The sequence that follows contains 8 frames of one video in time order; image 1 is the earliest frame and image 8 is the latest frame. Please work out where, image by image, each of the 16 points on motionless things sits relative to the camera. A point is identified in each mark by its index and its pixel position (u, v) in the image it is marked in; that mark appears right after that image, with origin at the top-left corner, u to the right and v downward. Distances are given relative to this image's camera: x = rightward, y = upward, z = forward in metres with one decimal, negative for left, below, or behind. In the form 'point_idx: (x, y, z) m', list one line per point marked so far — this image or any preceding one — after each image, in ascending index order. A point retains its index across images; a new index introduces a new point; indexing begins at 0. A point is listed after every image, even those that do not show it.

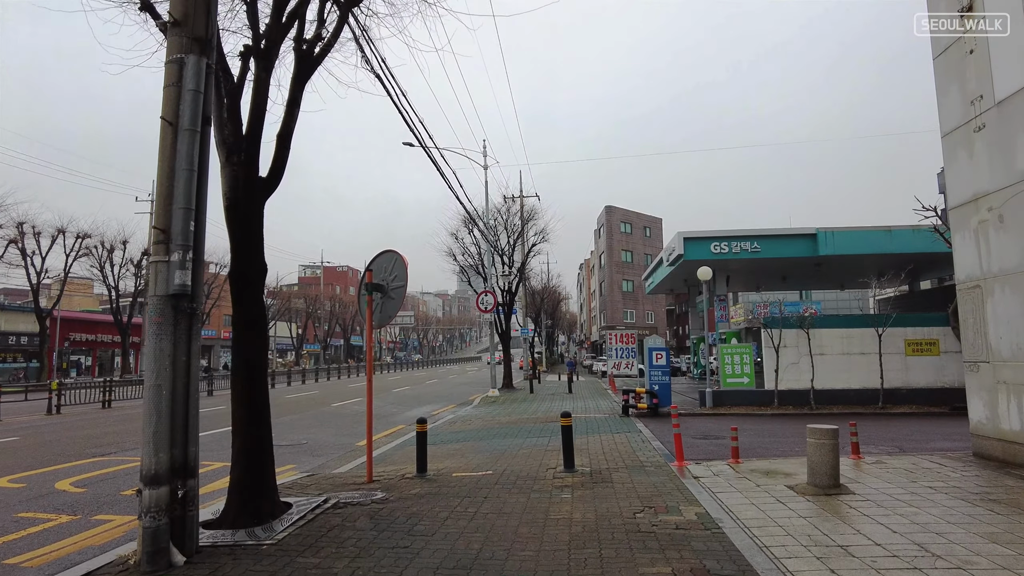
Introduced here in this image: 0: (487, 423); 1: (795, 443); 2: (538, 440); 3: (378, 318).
0: (-0.6, -3.3, +15.5) m
1: (+4.4, -2.4, +10.1) m
2: (+0.5, -2.8, +11.8) m
3: (-1.8, -0.4, +8.5) m
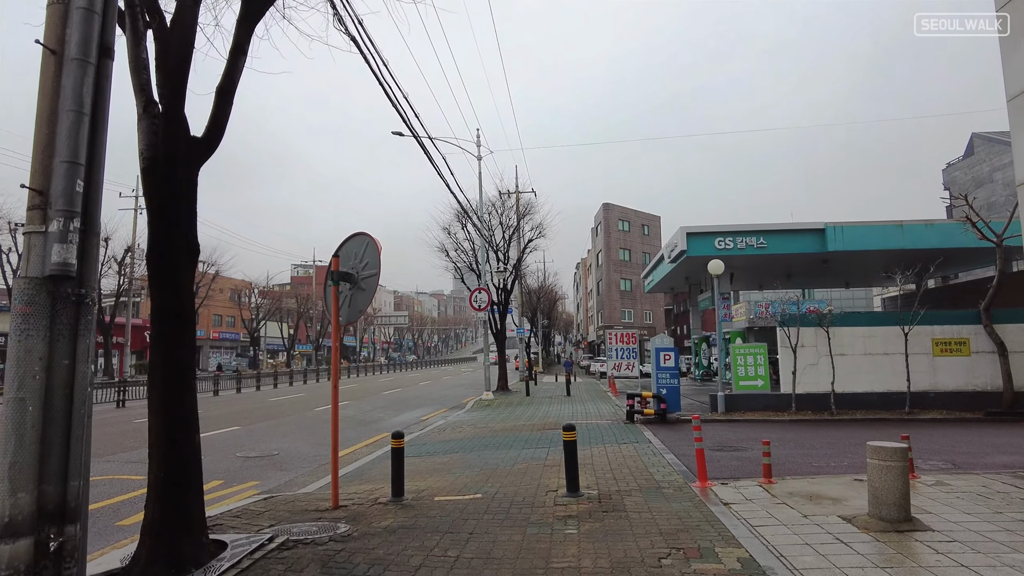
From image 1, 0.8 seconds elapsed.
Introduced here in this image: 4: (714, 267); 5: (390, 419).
0: (-0.7, -3.1, +14.2) m
1: (+4.3, -2.3, +8.8) m
2: (+0.4, -2.7, +10.5) m
3: (-1.9, -0.3, +7.2) m
4: (+4.7, +0.5, +15.1) m
5: (-3.5, -3.8, +18.7) m
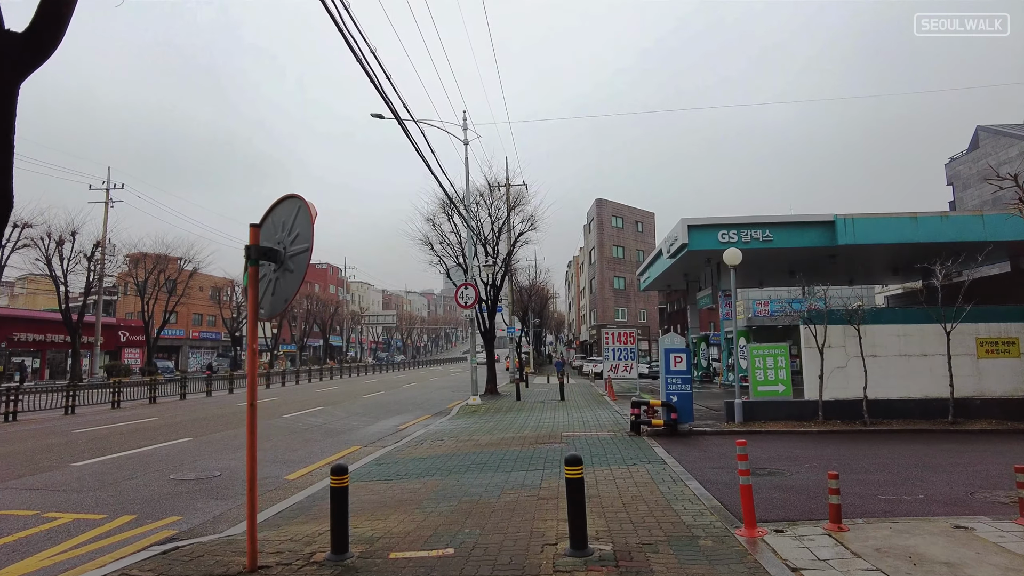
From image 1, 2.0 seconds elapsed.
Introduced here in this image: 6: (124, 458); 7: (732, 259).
0: (-1.0, -3.0, +12.3) m
1: (+4.2, -2.1, +7.0) m
2: (+0.2, -2.5, +8.6) m
3: (-2.0, -0.1, +5.3) m
4: (+4.5, +0.7, +13.3) m
5: (-3.8, -3.7, +16.8) m
6: (-6.8, -3.0, +11.4) m
7: (+4.5, +0.6, +13.2) m
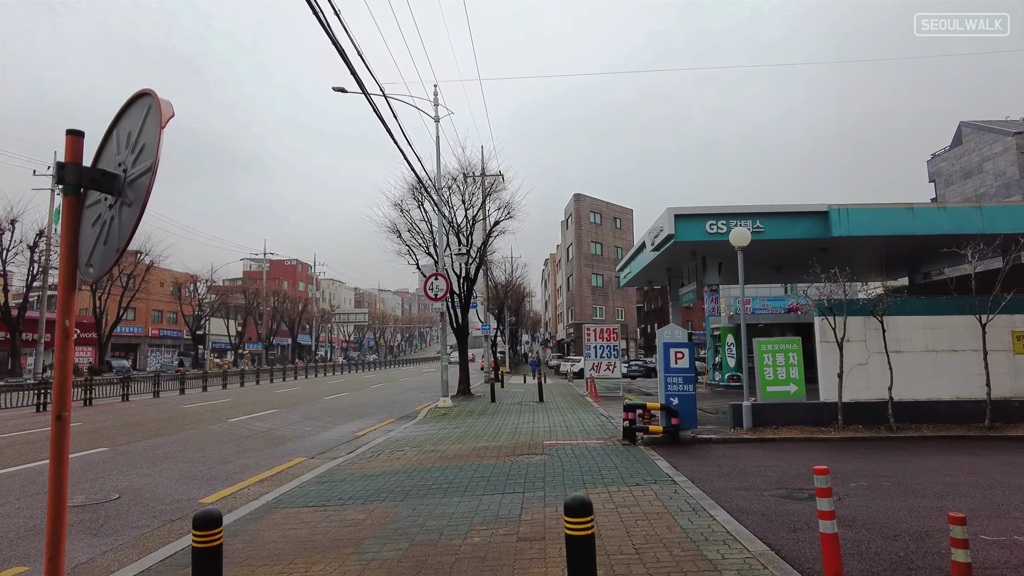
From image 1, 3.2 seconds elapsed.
0: (-1.4, -2.7, +10.4) m
1: (+3.9, -1.9, +5.3) m
2: (-0.1, -2.2, +6.7) m
3: (-2.2, +0.1, +3.4) m
4: (+4.0, +0.9, +11.5) m
5: (-4.4, -3.4, +14.8) m
6: (-7.2, -2.7, +9.2) m
7: (+4.0, +0.9, +11.5) m
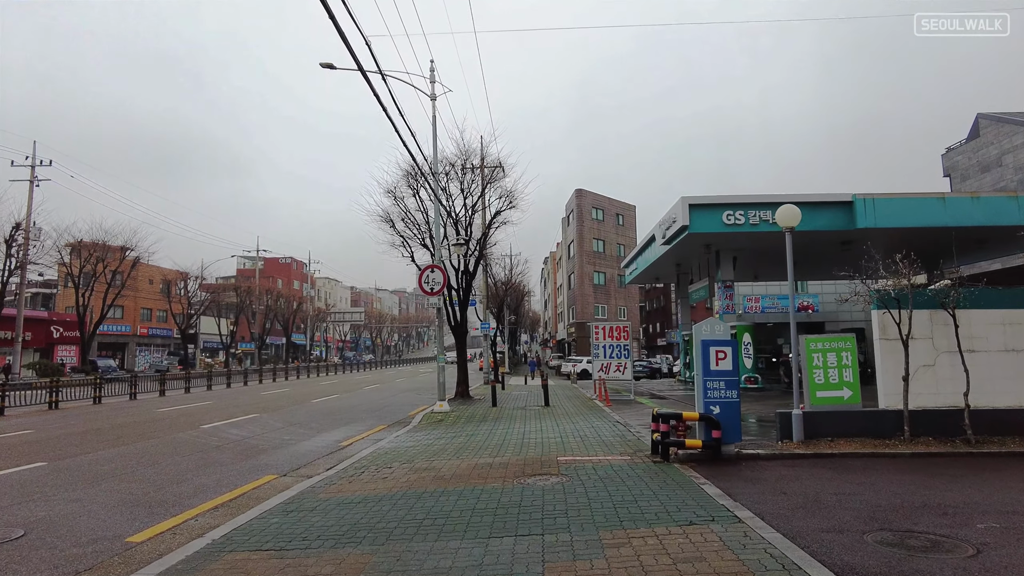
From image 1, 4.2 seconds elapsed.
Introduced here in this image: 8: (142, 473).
0: (-1.3, -2.5, +8.7) m
1: (+4.1, -1.7, +3.6) m
2: (0.0, -2.0, +5.0) m
3: (-2.0, +0.3, +1.7) m
4: (+4.1, +1.1, +9.8) m
5: (-4.3, -3.2, +13.1) m
6: (-7.1, -2.5, +7.5) m
7: (+4.2, +1.0, +9.8) m
8: (-5.5, -2.8, +9.6) m
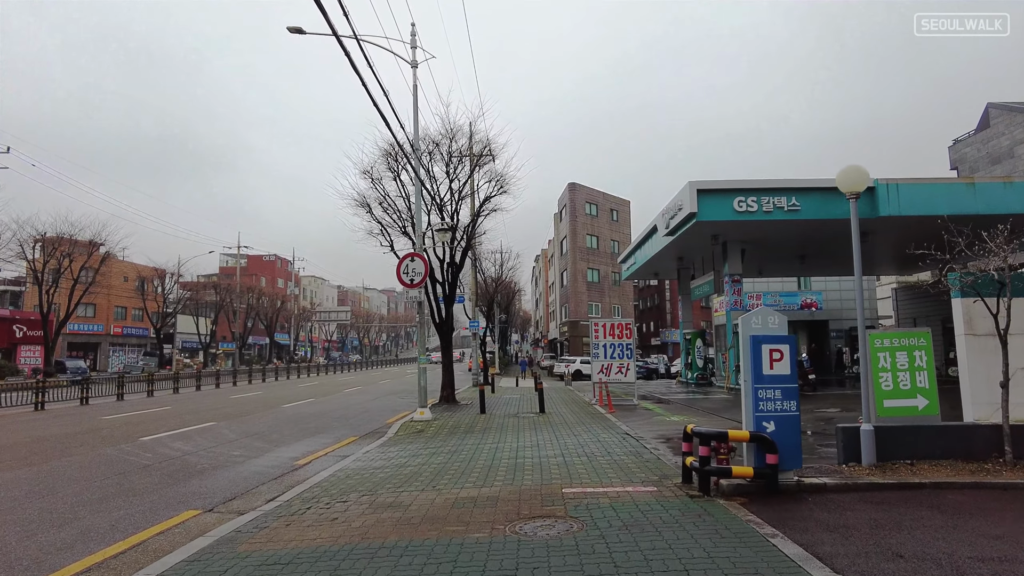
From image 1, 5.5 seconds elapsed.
0: (-1.4, -2.3, +6.5) m
1: (+4.1, -1.5, +1.5) m
2: (0.0, -1.8, +2.9) m
3: (-2.0, +0.6, -0.5) m
4: (+4.0, +1.3, +7.8) m
5: (-4.5, -3.0, +10.9) m
6: (-7.2, -2.3, +5.3) m
7: (+4.1, +1.3, +7.8) m
8: (-5.6, -2.6, +7.4) m
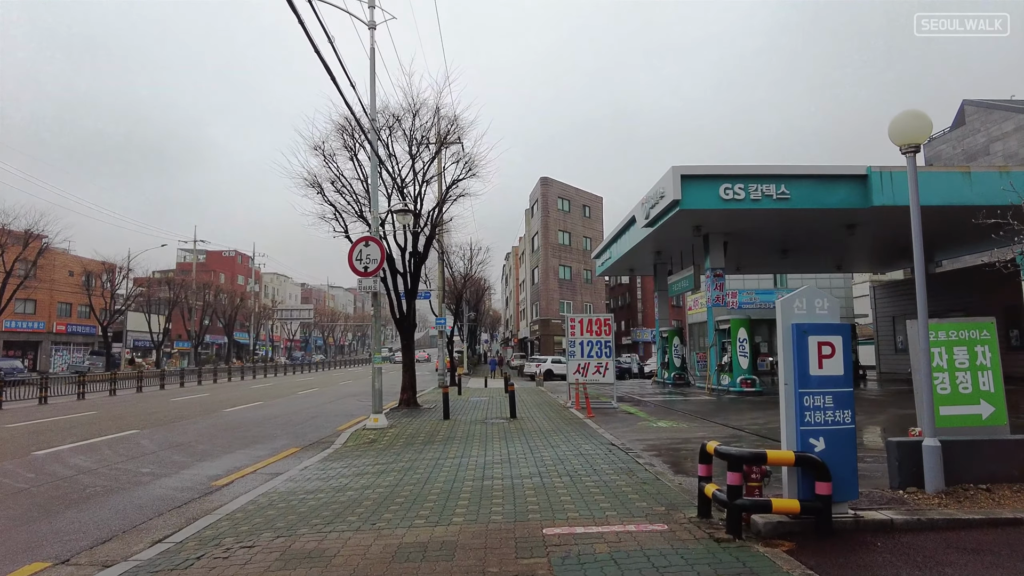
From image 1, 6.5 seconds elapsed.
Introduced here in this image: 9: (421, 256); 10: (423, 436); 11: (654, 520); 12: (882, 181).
0: (-1.6, -2.1, +4.6) m
1: (+4.0, -1.3, -0.1) m
2: (-0.1, -1.6, +1.1) m
3: (-1.9, +0.8, -2.4) m
4: (+3.7, +1.5, +6.2) m
5: (-5.0, -2.7, +8.9) m
6: (-7.4, -2.0, +3.1) m
7: (+3.7, +1.5, +6.1) m
8: (-5.9, -2.3, +5.3) m
9: (-2.6, +1.0, +19.1) m
10: (-1.6, -2.7, +11.8) m
11: (+1.2, -2.0, +5.6) m
12: (+11.3, +3.3, +19.8) m
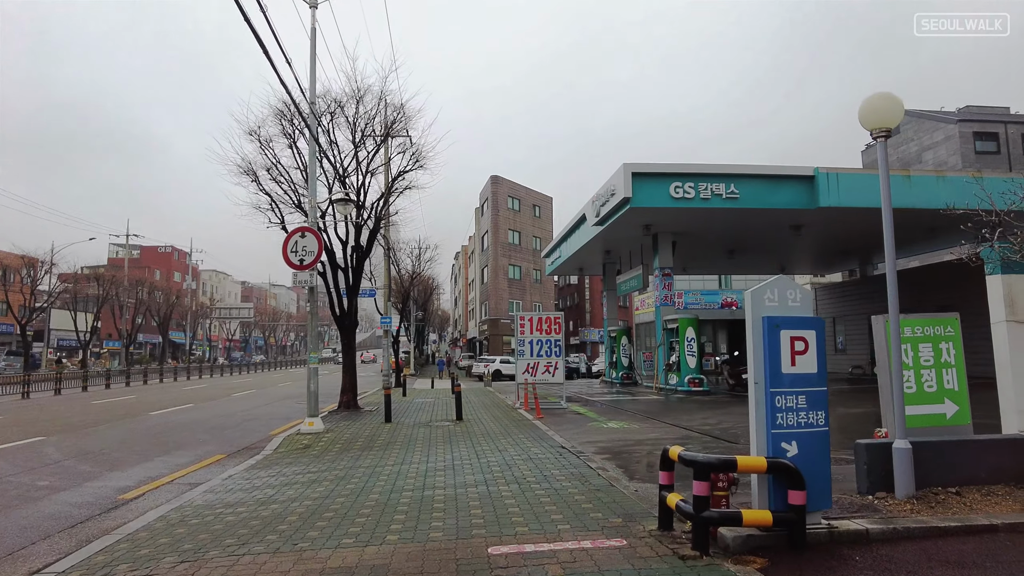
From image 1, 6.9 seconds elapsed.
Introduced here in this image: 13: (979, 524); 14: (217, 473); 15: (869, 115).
0: (-2.0, -1.9, +3.9) m
1: (+4.0, -1.2, -0.4) m
2: (-0.2, -1.5, +0.5) m
3: (-1.7, +0.9, -3.1) m
4: (+3.2, +1.6, +5.8) m
5: (-5.7, -2.6, +7.8) m
6: (-7.6, -1.8, +1.9) m
7: (+3.3, +1.5, +5.8) m
8: (-6.3, -2.2, +4.2) m
9: (-4.1, +1.1, +18.2) m
10: (-2.6, -2.6, +11.0) m
11: (+0.8, -1.9, +5.0) m
12: (+9.8, +3.3, +20.0) m
13: (+3.5, -1.8, +4.8) m
14: (-4.3, -2.6, +9.4) m
15: (+3.2, +1.6, +5.8) m
